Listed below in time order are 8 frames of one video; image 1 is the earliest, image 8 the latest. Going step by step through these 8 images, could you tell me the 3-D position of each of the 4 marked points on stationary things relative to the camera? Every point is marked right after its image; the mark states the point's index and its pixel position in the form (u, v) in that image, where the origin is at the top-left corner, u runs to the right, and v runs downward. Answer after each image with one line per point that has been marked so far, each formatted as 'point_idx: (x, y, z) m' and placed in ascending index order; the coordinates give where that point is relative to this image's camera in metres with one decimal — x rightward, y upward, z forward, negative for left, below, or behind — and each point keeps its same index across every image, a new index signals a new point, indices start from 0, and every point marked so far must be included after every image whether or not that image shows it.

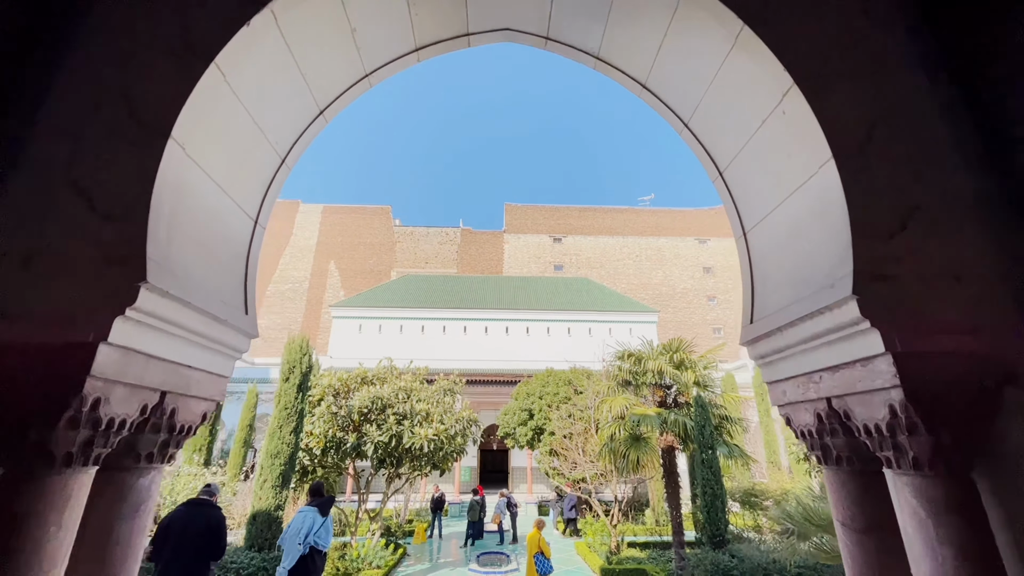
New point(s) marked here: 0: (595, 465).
0: (+2.1, -4.4, +11.0) m
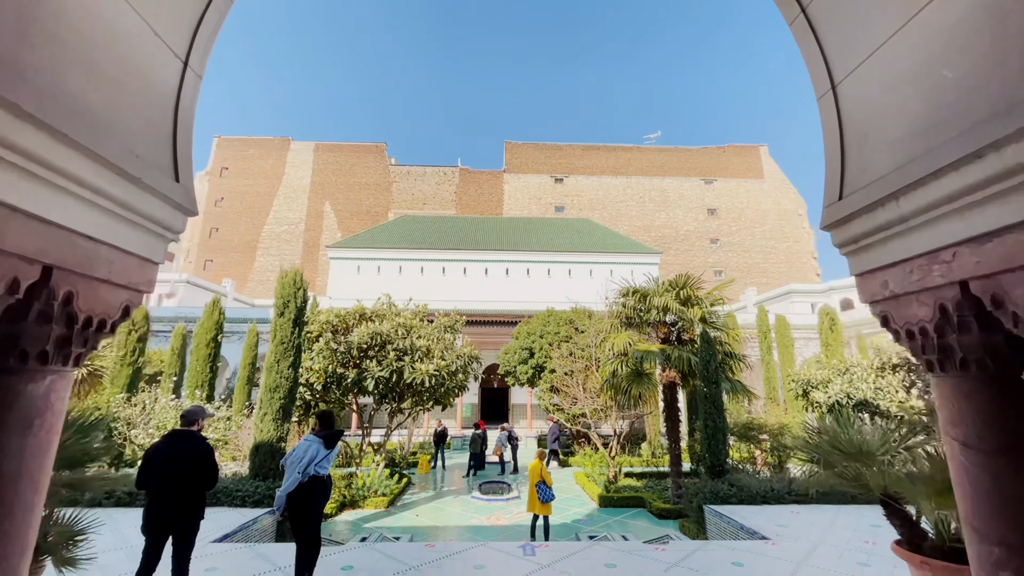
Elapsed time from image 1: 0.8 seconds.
0: (+2.1, -2.9, +11.1) m
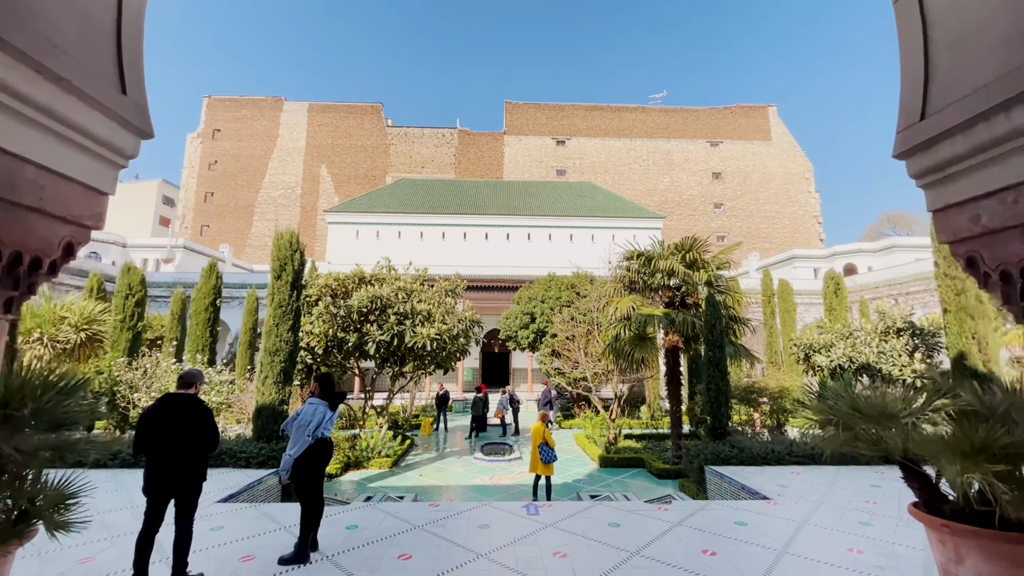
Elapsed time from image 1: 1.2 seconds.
0: (+2.2, -1.9, +11.1) m
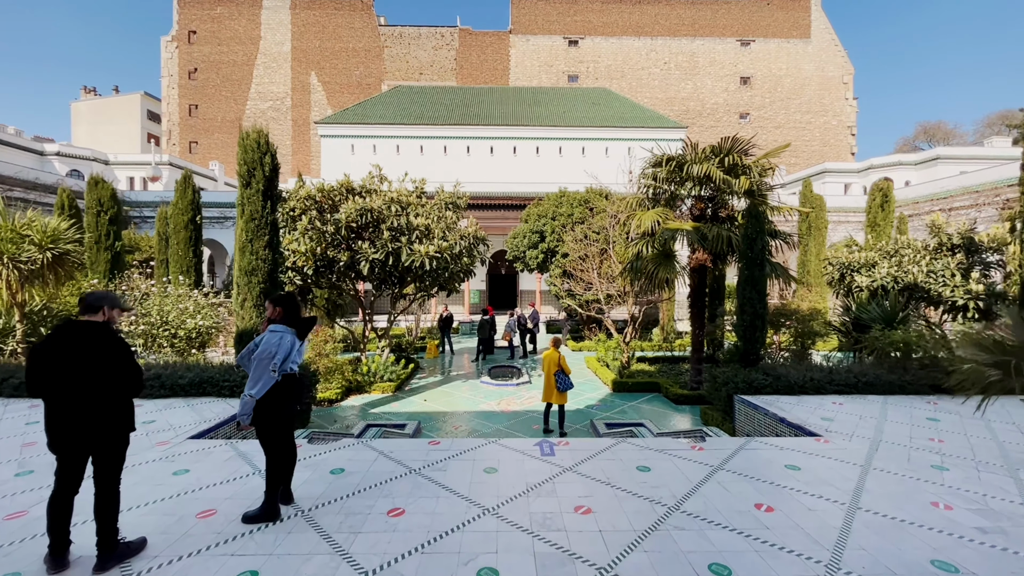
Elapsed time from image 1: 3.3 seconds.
0: (+2.4, +0.1, +10.4) m
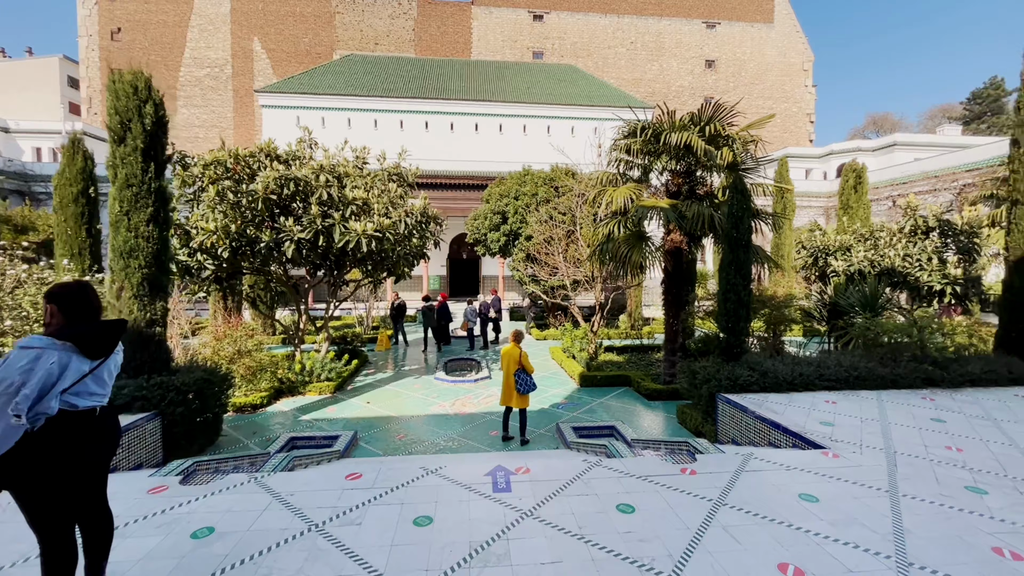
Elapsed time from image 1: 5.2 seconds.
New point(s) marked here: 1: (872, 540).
0: (+1.5, +0.4, +9.6) m
1: (+2.0, -1.4, +2.4) m
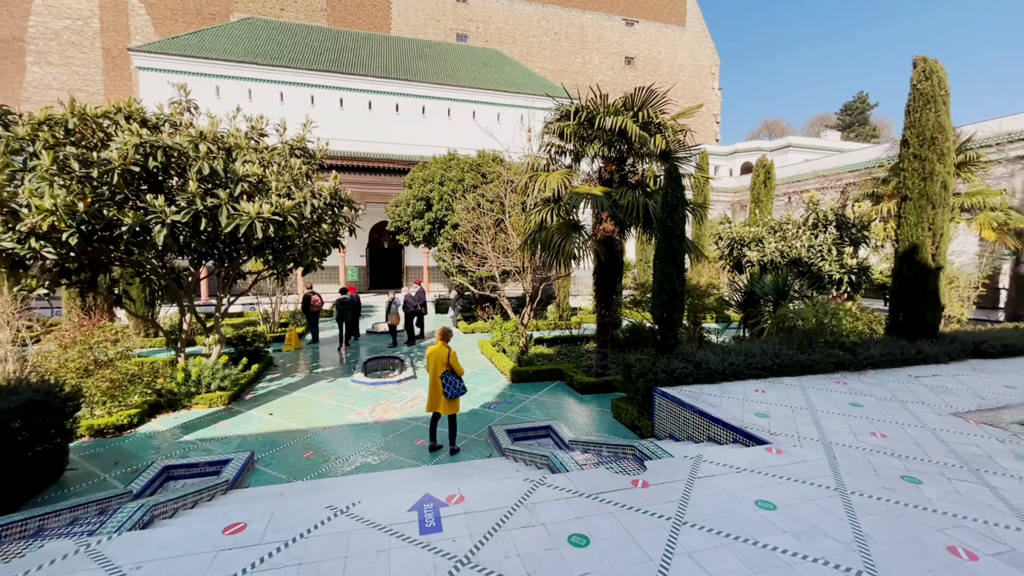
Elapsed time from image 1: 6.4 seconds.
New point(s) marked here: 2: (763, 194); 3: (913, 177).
0: (0.0, +0.6, +9.2) m
1: (+1.7, -1.3, +2.2) m
2: (+6.6, +2.5, +11.6) m
3: (+6.2, +1.7, +6.8) m
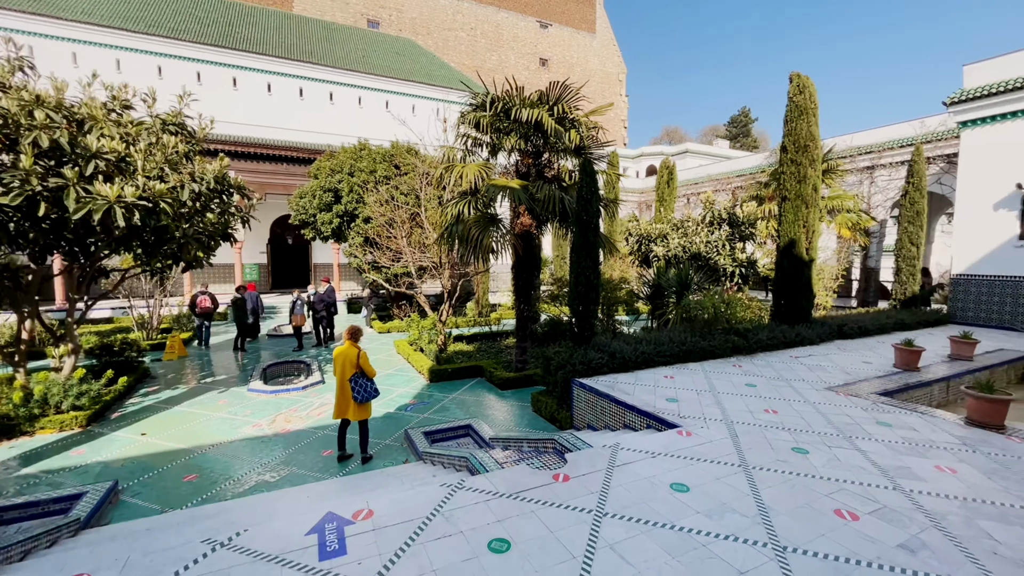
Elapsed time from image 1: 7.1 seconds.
0: (-1.7, +0.6, +8.8) m
1: (+1.2, -1.3, +2.3) m
2: (+4.4, +2.7, +12.5) m
3: (+4.9, +1.9, +7.7) m
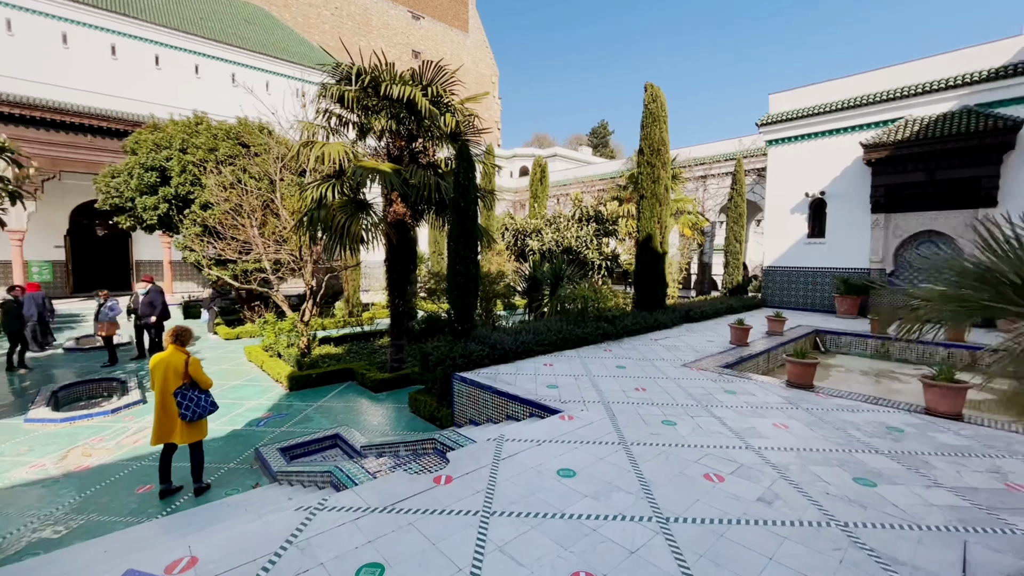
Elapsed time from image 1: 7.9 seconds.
0: (-4.0, +0.7, +7.7) m
1: (+0.6, -1.1, +2.3) m
2: (+0.8, +2.9, +12.9) m
3: (+2.6, +2.1, +8.4) m
